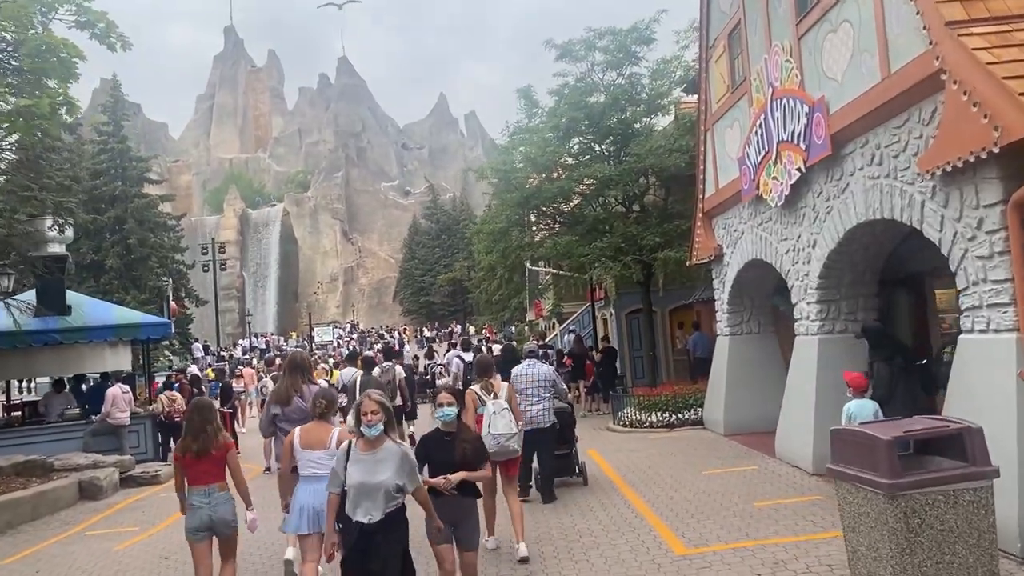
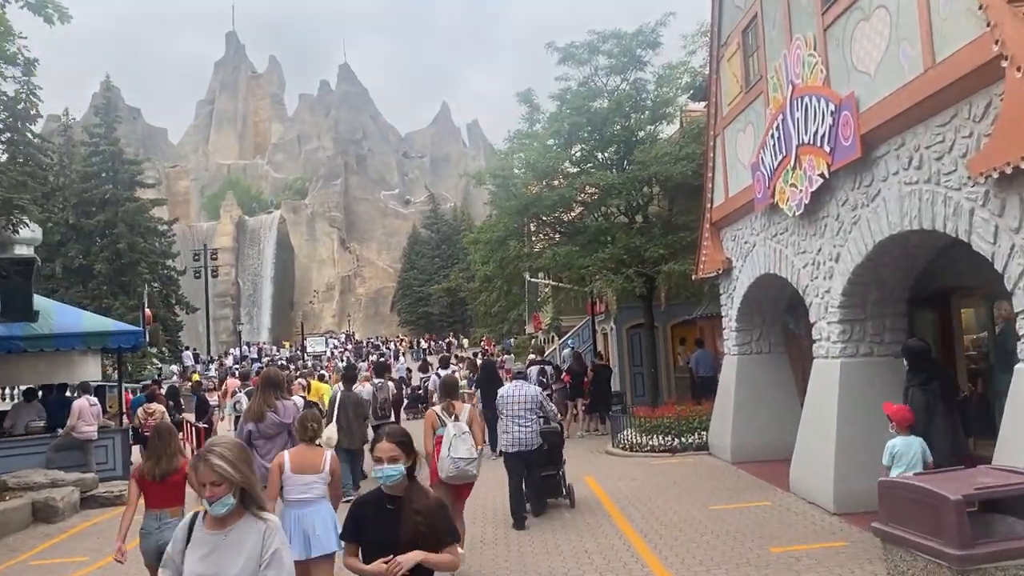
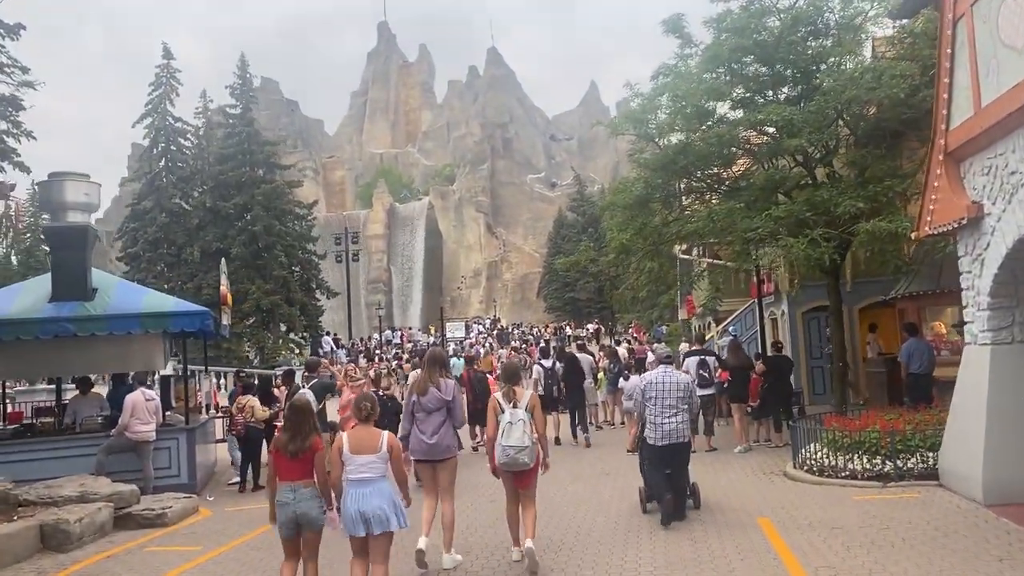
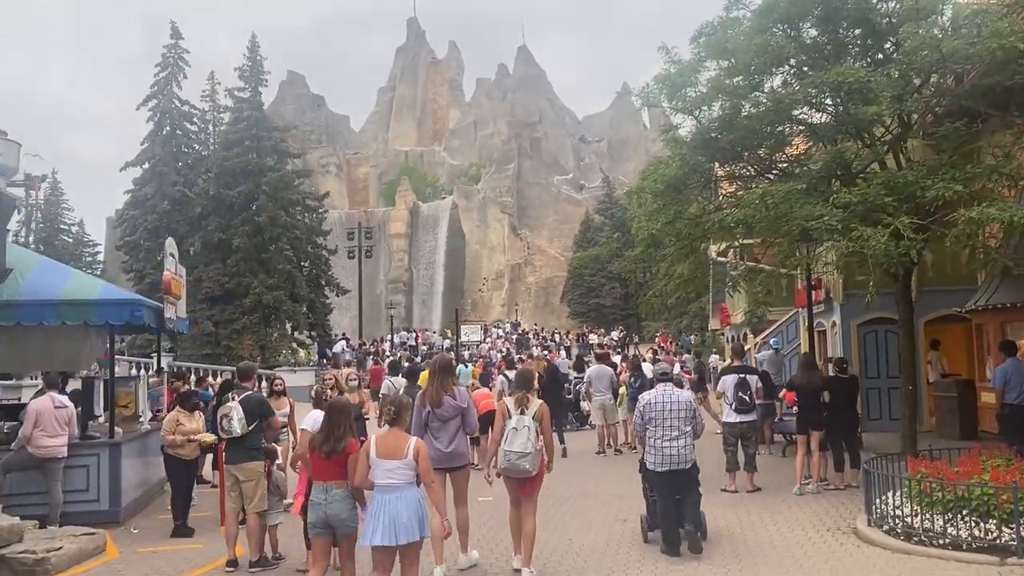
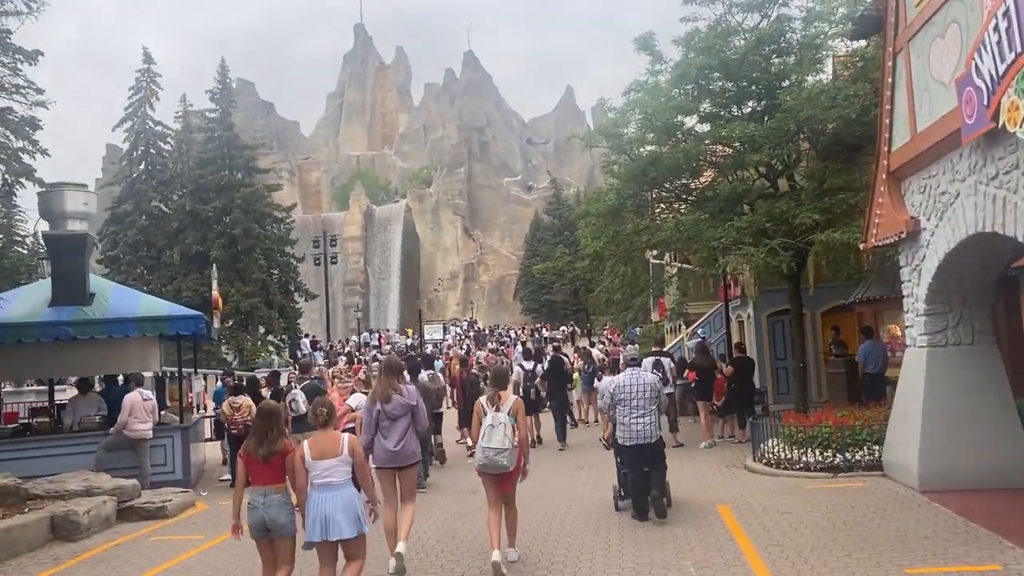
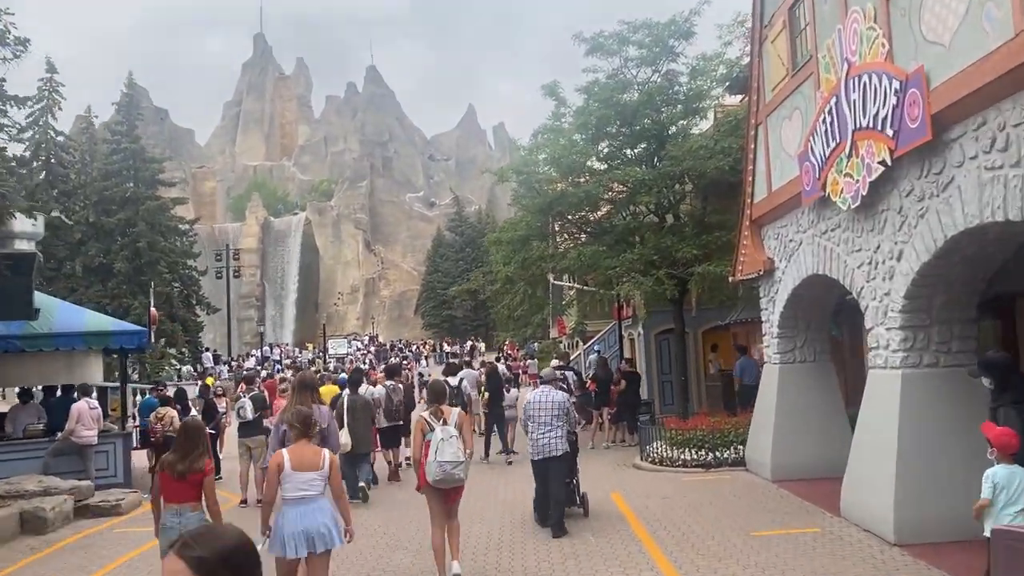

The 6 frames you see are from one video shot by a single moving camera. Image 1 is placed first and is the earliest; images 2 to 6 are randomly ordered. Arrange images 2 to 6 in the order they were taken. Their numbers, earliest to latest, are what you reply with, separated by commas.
2, 6, 5, 3, 4
